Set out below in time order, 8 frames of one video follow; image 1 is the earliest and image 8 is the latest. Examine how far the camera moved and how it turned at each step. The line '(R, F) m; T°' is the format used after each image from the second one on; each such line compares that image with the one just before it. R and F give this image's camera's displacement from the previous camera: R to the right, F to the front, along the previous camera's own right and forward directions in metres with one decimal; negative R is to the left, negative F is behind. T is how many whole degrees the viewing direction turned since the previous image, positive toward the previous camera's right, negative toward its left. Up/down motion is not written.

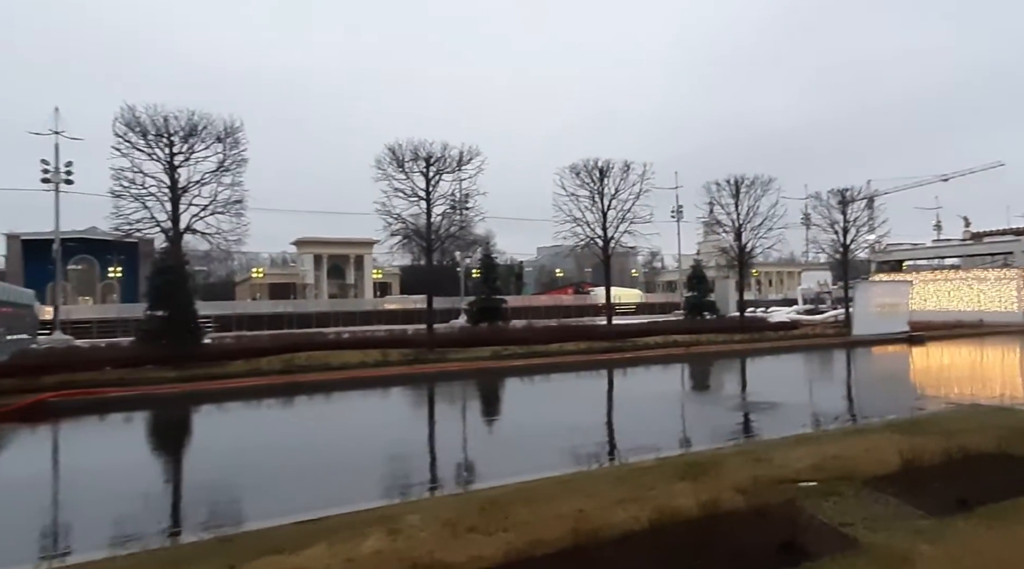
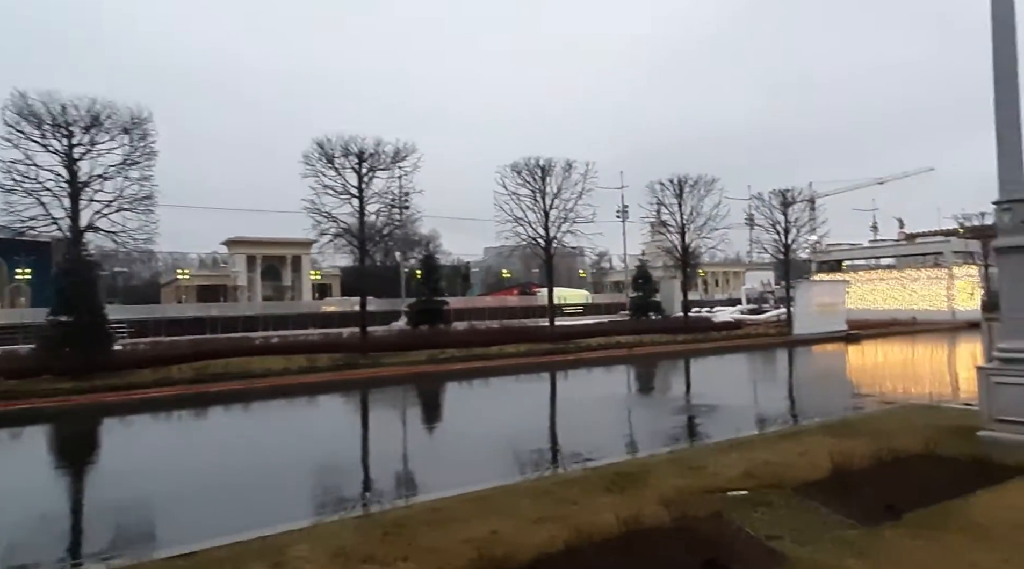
(+0.3, +0.4) m; +4°
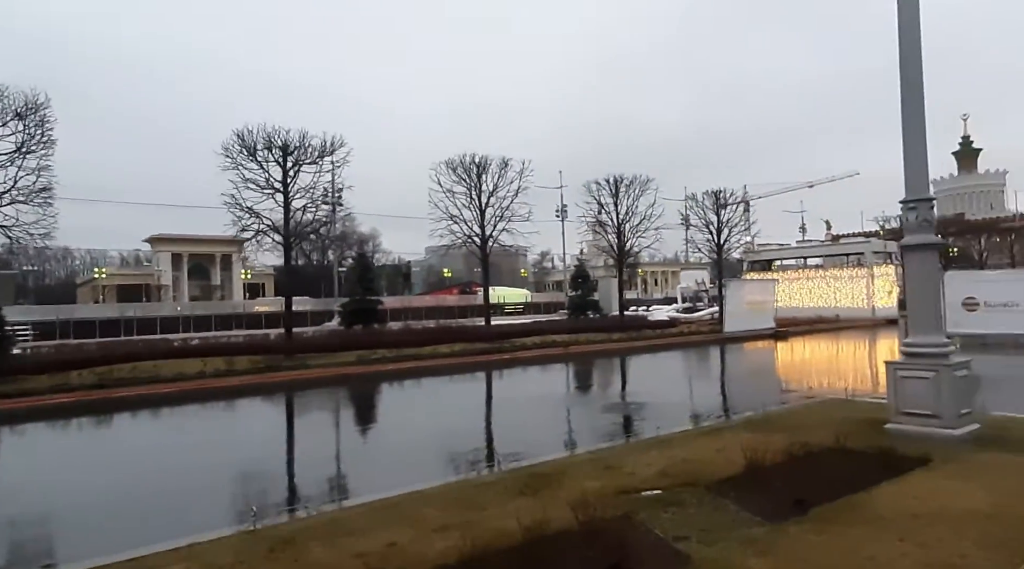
(+0.3, +0.1) m; +5°
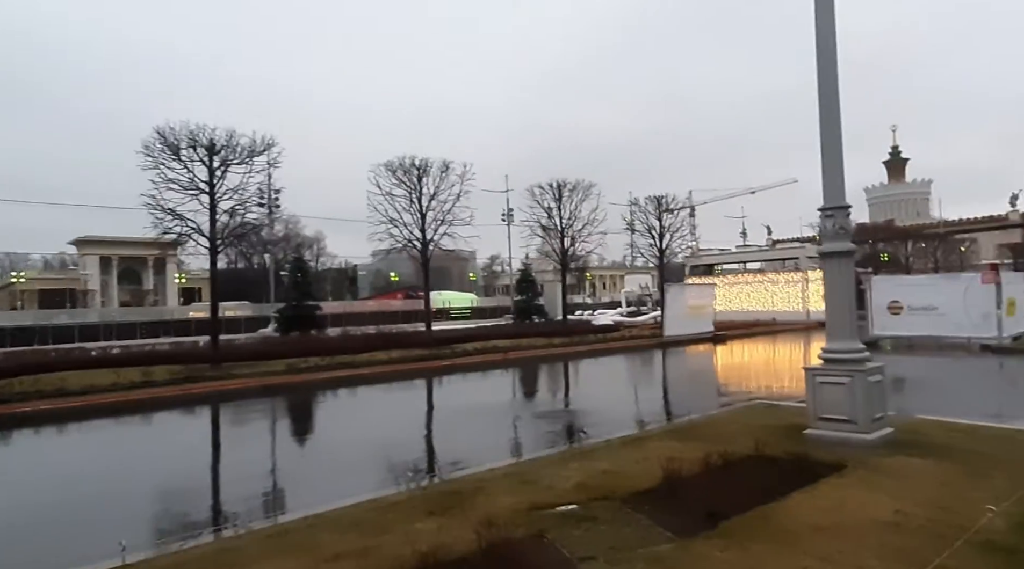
(+0.3, +0.1) m; +4°
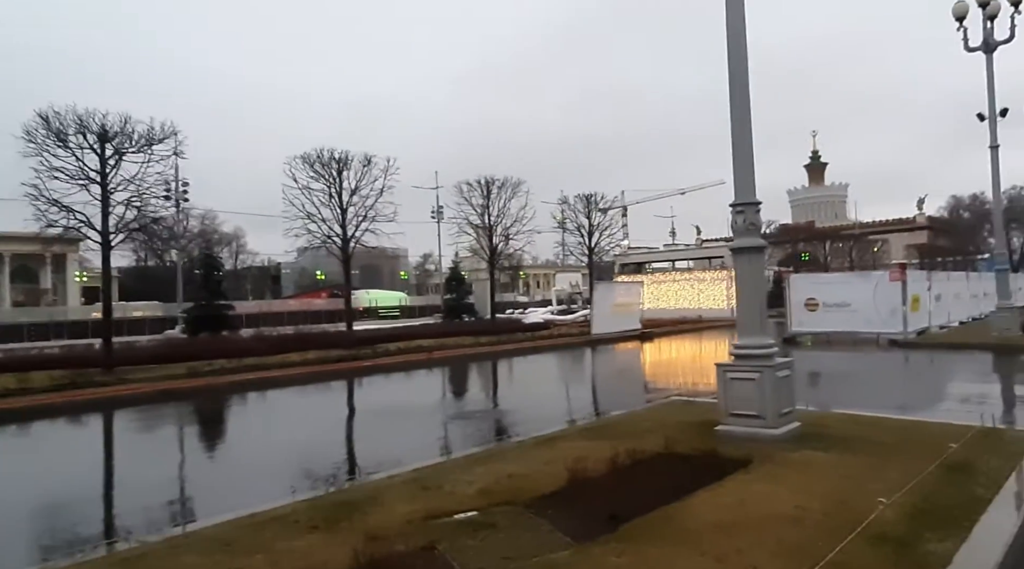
(+0.3, +0.3) m; +6°
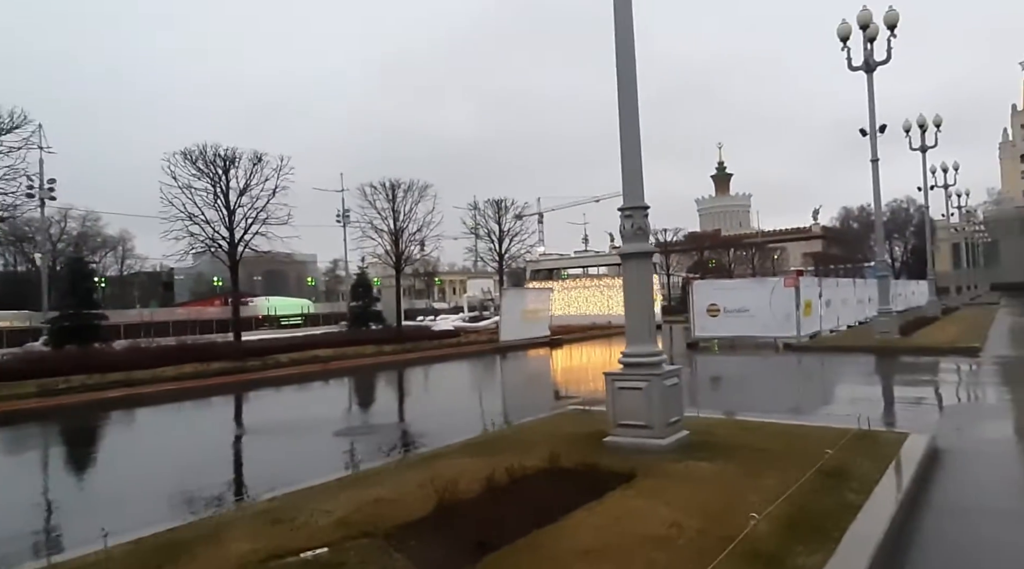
(+0.4, +0.3) m; +7°
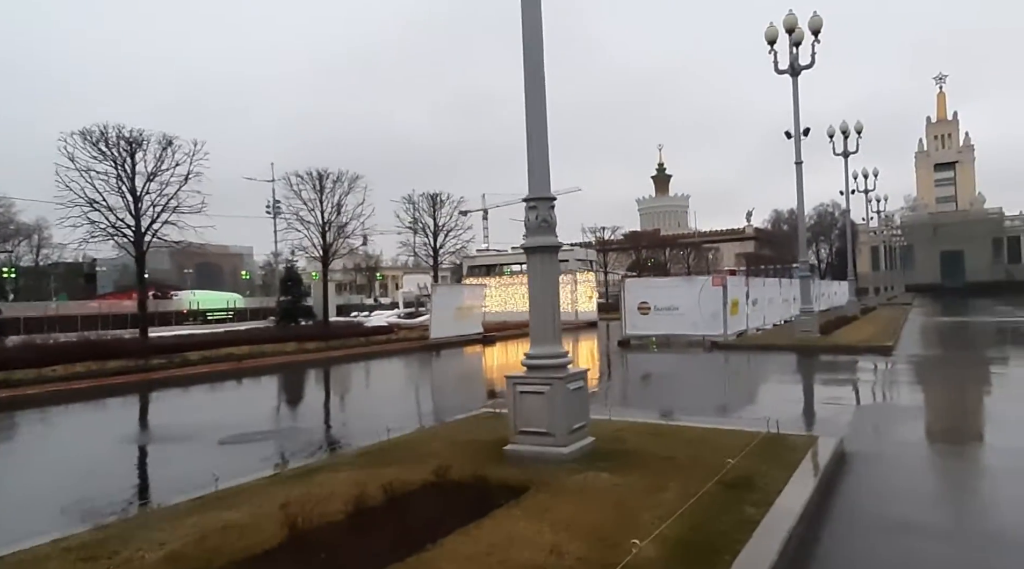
(+0.4, +0.5) m; +5°
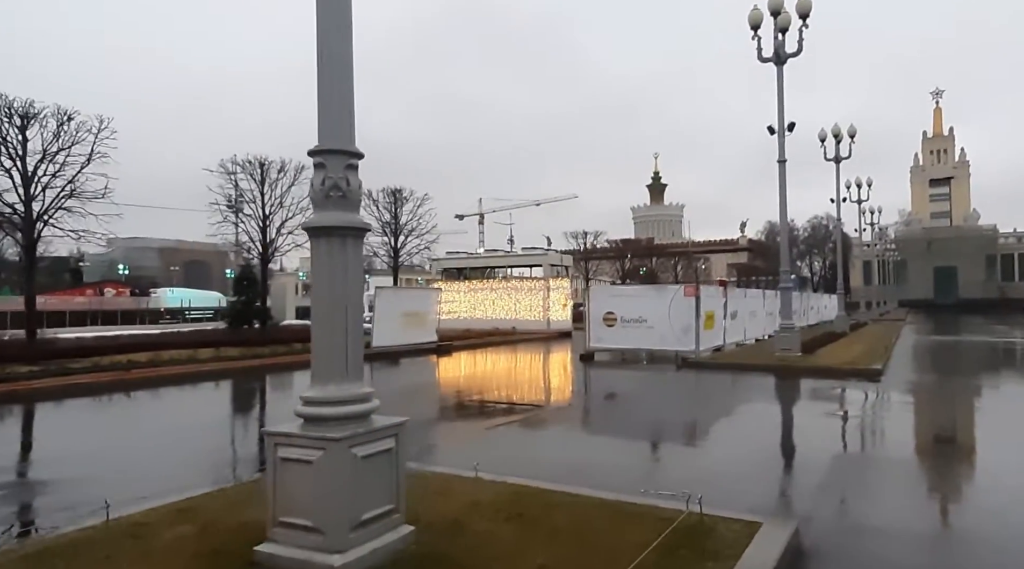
(+1.3, +2.1) m; 0°
